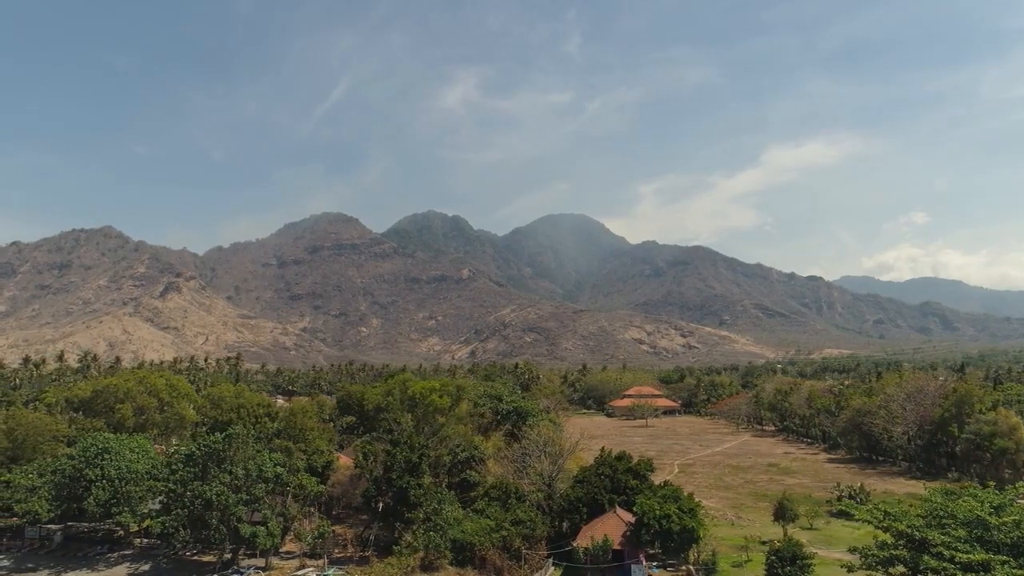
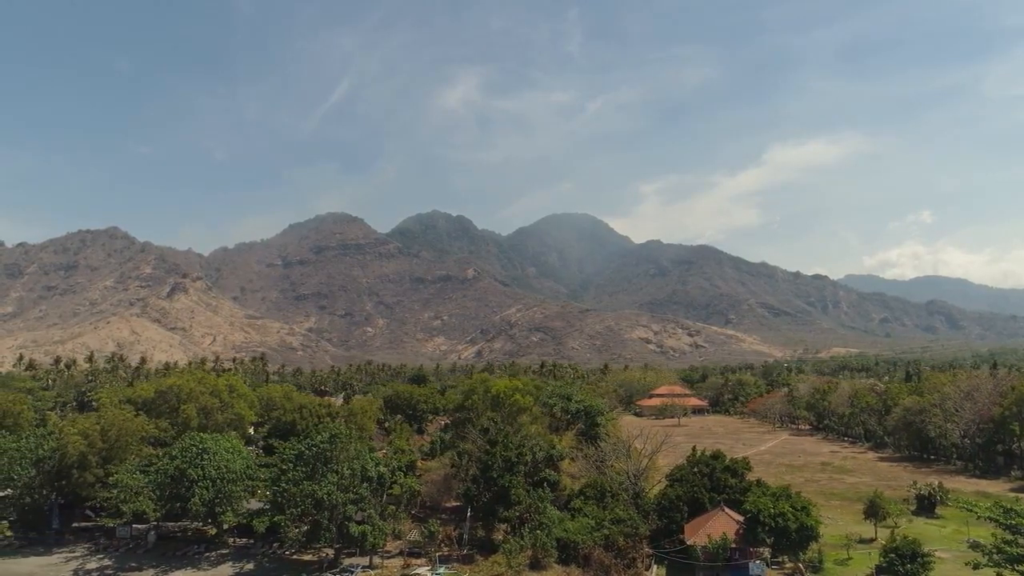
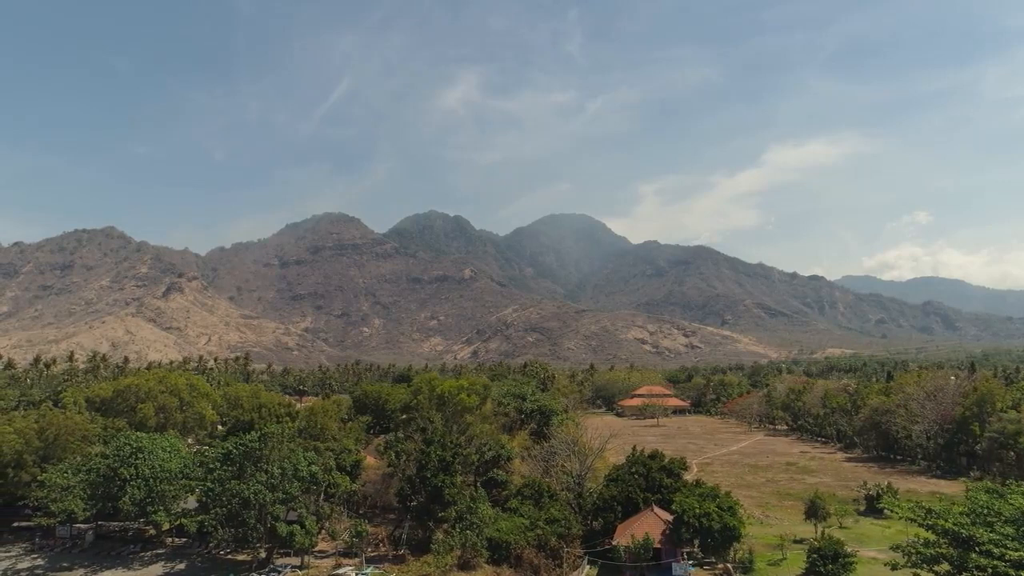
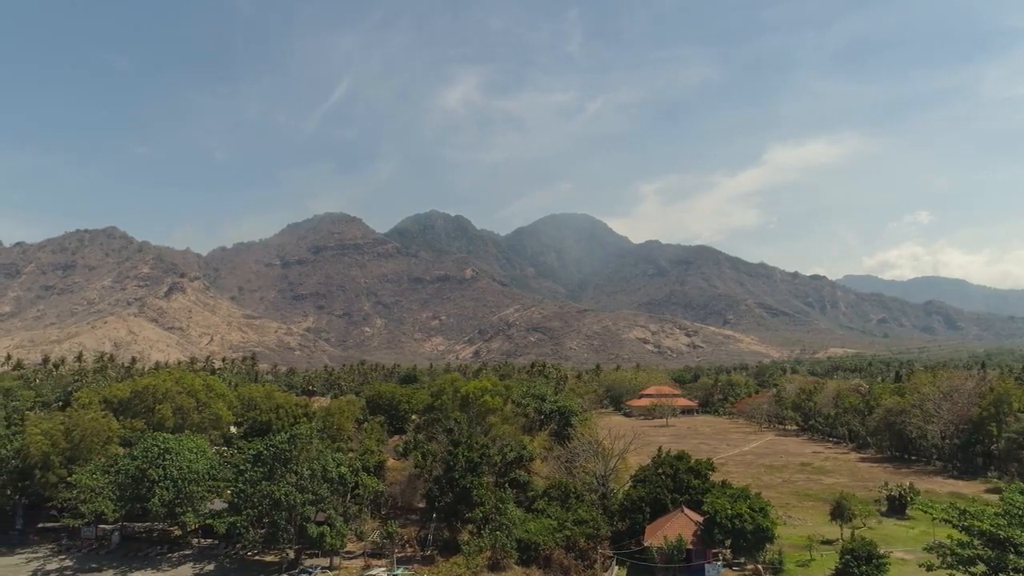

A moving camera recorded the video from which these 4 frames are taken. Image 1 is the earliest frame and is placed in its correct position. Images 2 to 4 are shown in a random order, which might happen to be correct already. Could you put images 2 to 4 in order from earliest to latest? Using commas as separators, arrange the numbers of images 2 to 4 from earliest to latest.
3, 4, 2
